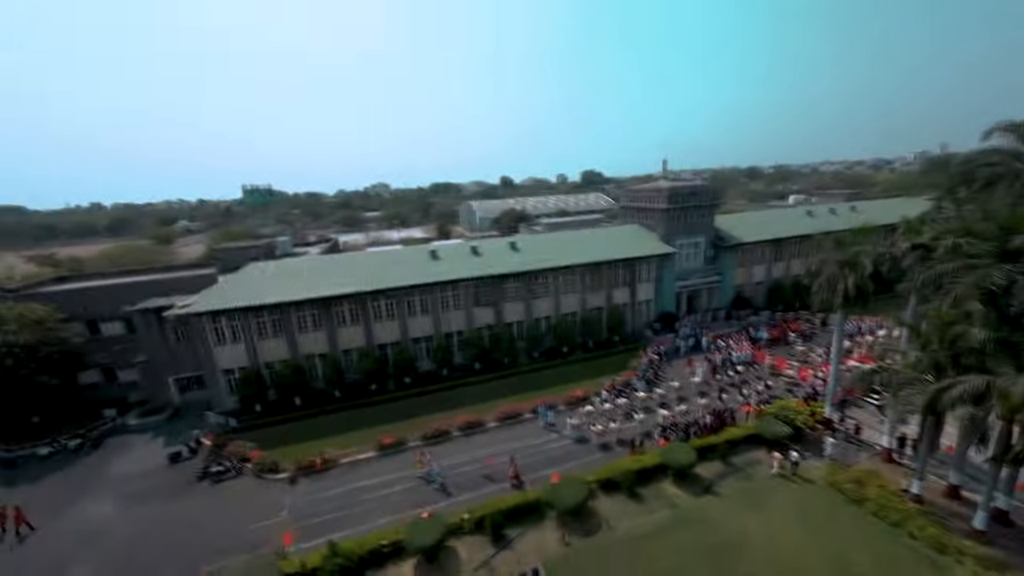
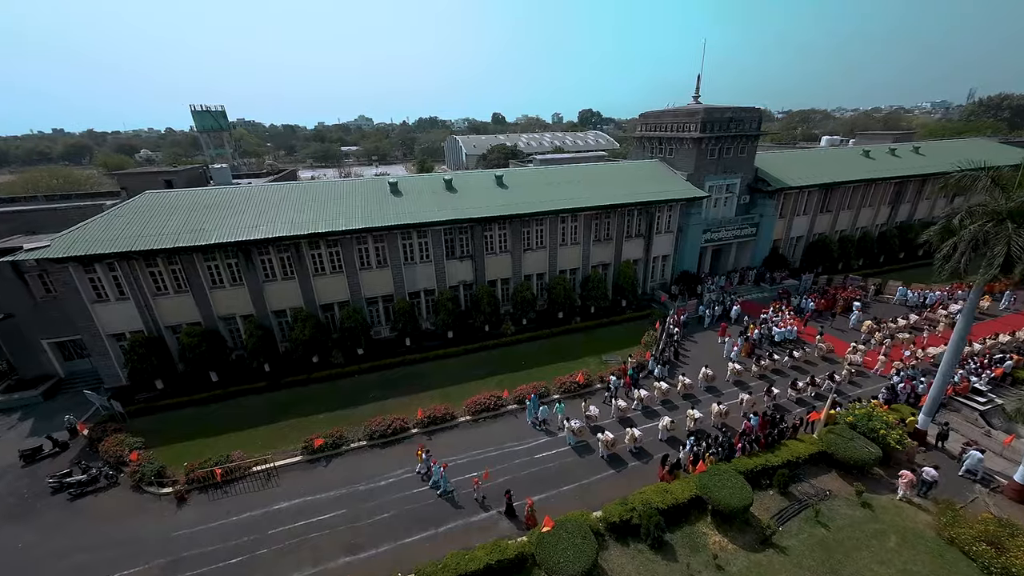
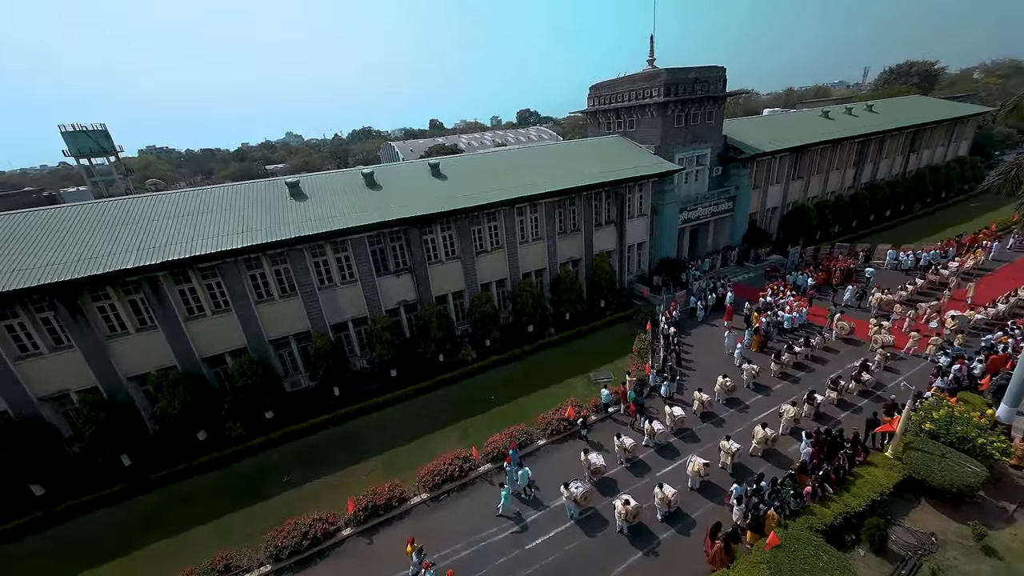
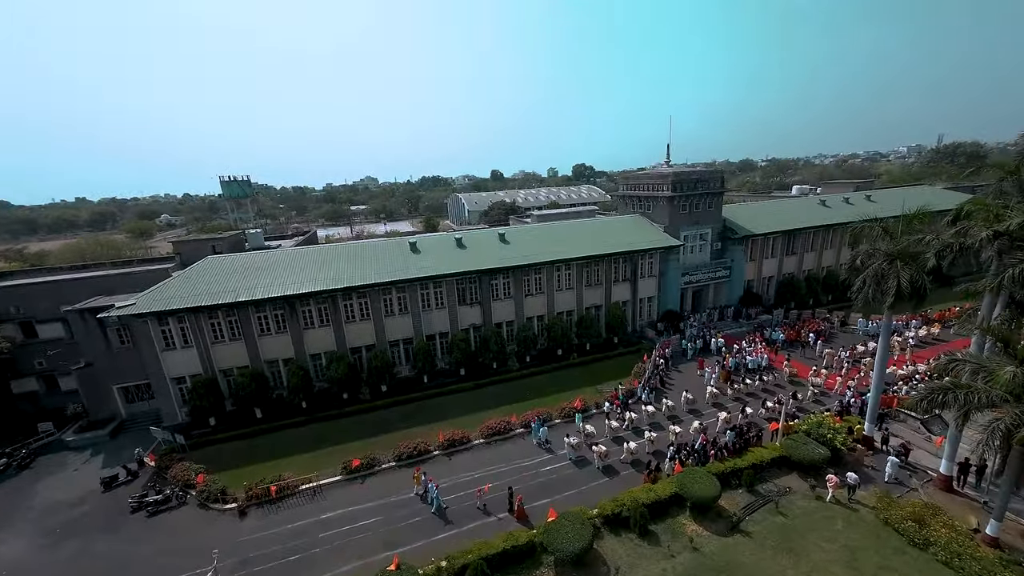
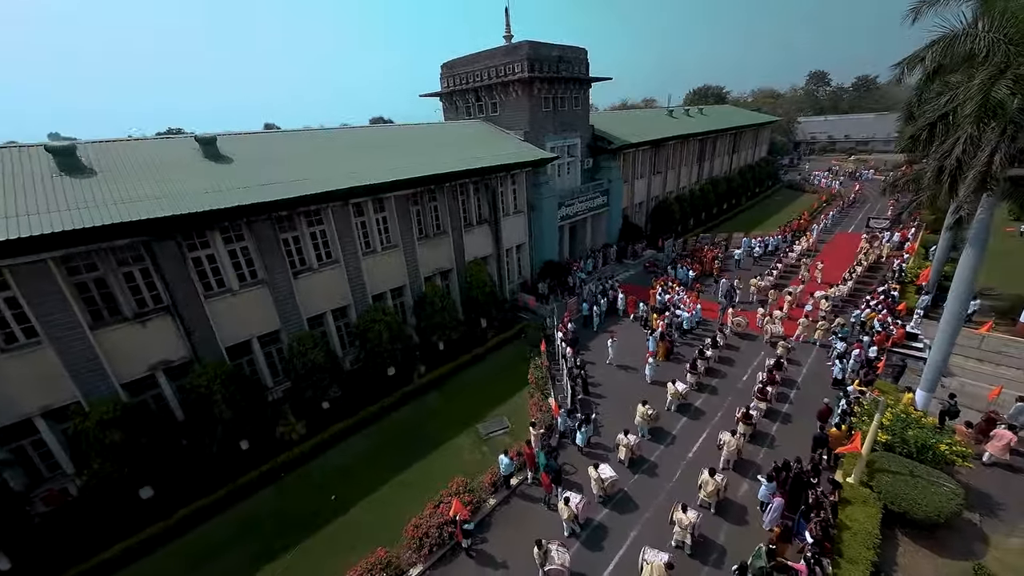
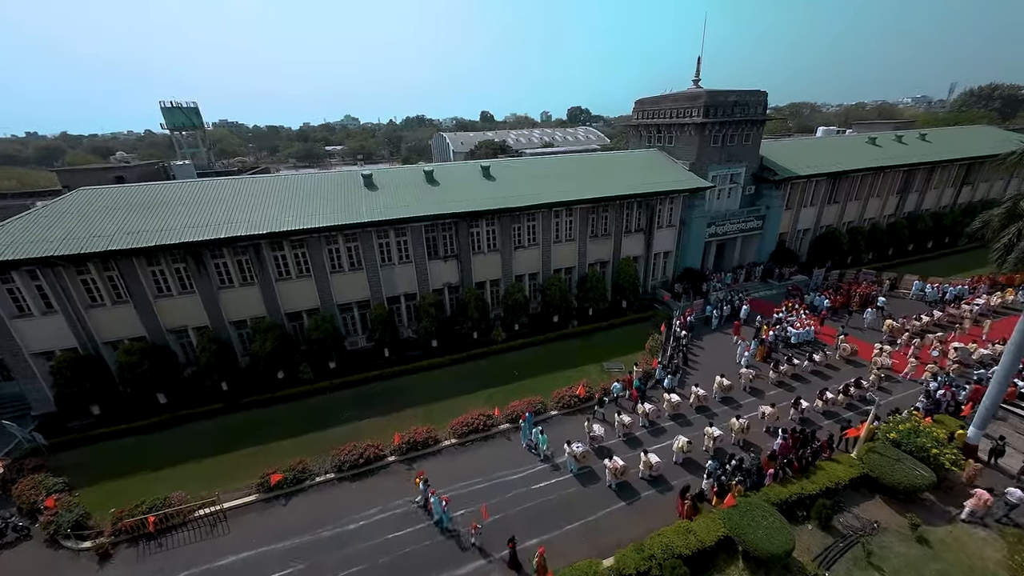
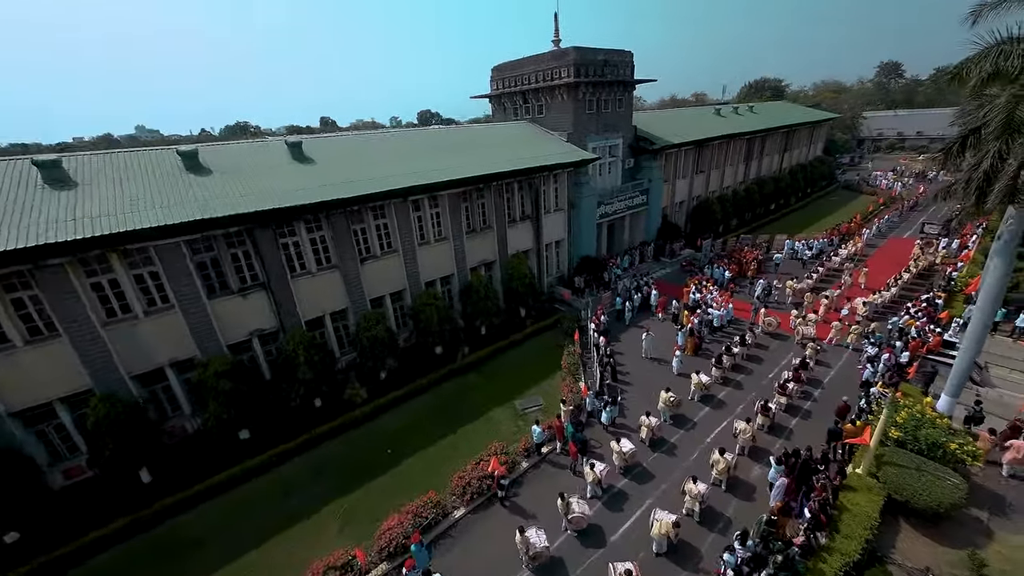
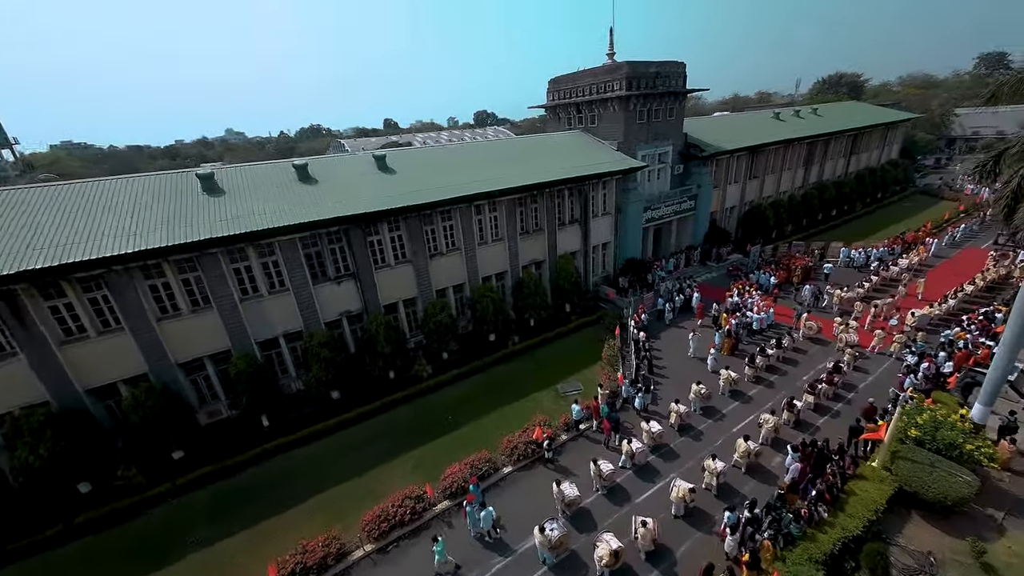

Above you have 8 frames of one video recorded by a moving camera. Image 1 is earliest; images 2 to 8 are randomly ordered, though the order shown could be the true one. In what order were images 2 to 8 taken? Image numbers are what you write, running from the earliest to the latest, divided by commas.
4, 2, 6, 3, 8, 7, 5
